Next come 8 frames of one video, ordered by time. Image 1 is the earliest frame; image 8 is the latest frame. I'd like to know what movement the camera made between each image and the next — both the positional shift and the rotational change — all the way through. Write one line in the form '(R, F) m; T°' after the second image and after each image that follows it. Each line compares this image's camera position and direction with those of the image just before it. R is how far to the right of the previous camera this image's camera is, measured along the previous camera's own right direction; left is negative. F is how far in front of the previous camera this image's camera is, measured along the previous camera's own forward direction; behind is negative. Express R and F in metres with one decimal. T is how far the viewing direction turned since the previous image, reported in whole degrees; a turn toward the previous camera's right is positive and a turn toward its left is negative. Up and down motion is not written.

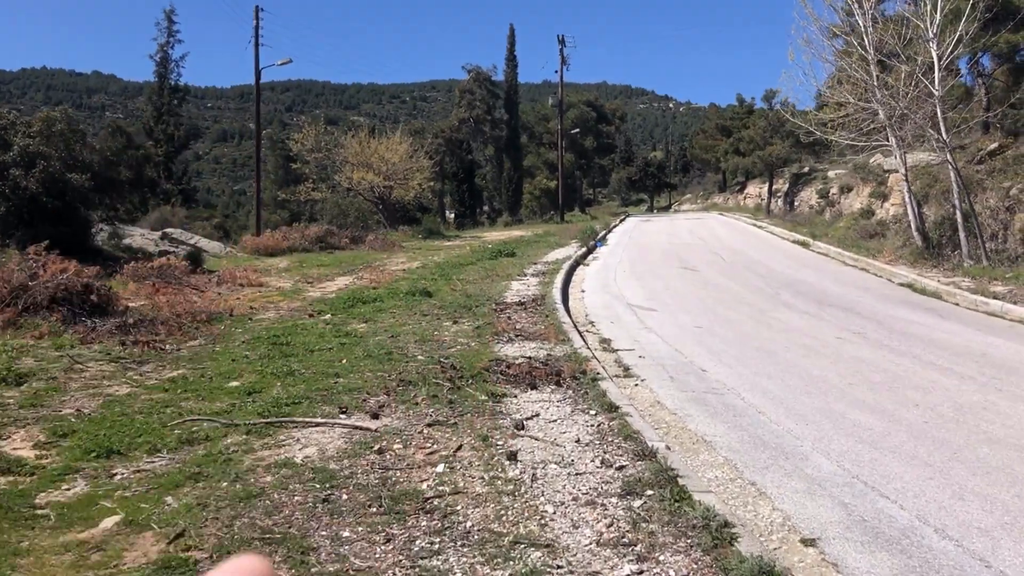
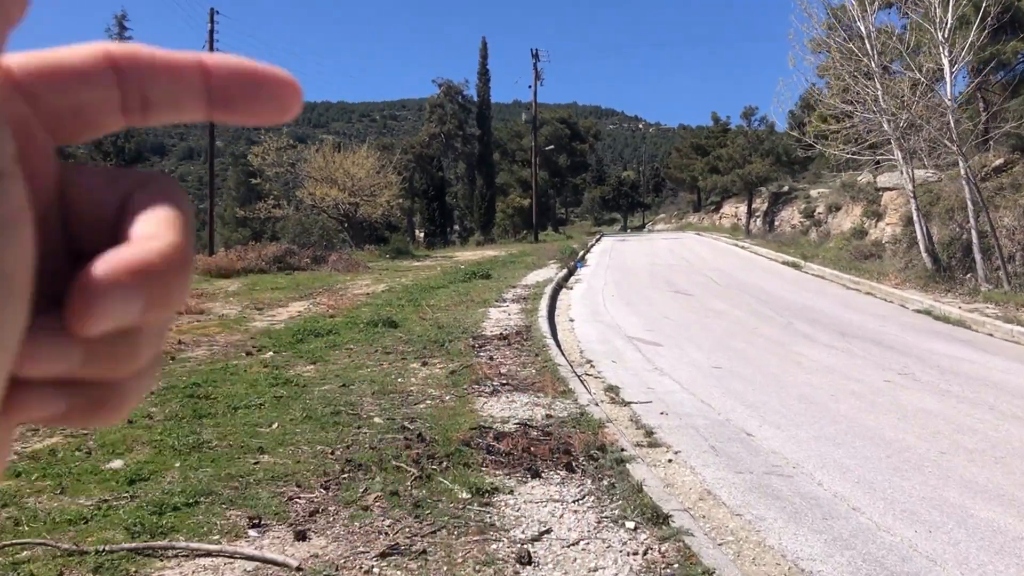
(-0.1, +1.6) m; +2°
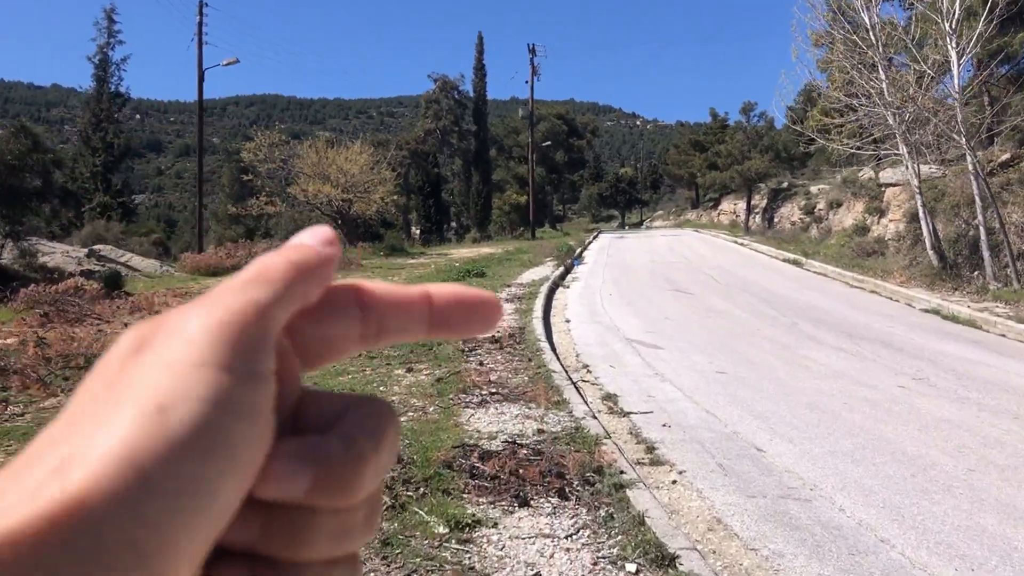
(0.0, +0.4) m; 0°
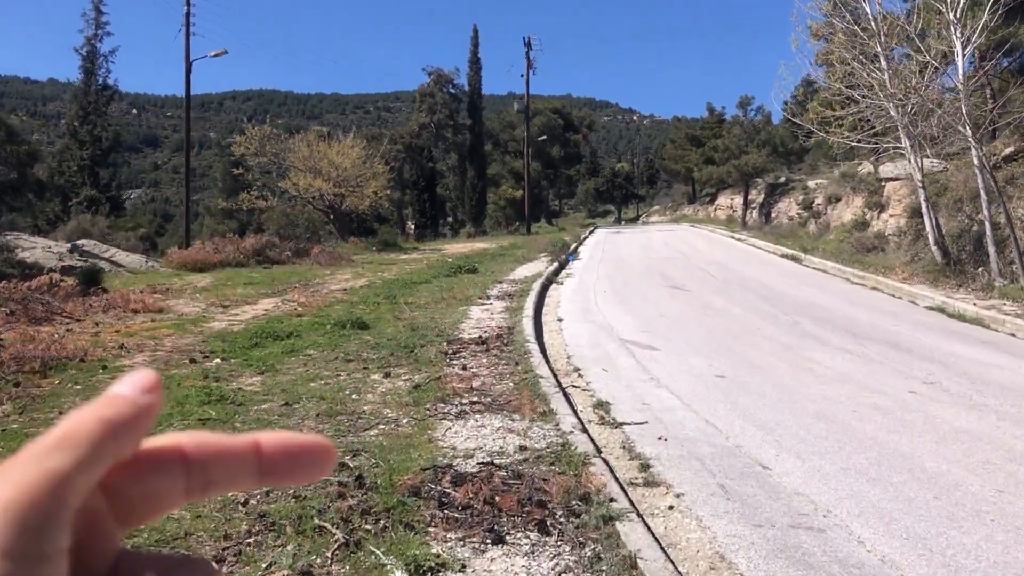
(+0.1, +0.5) m; 0°
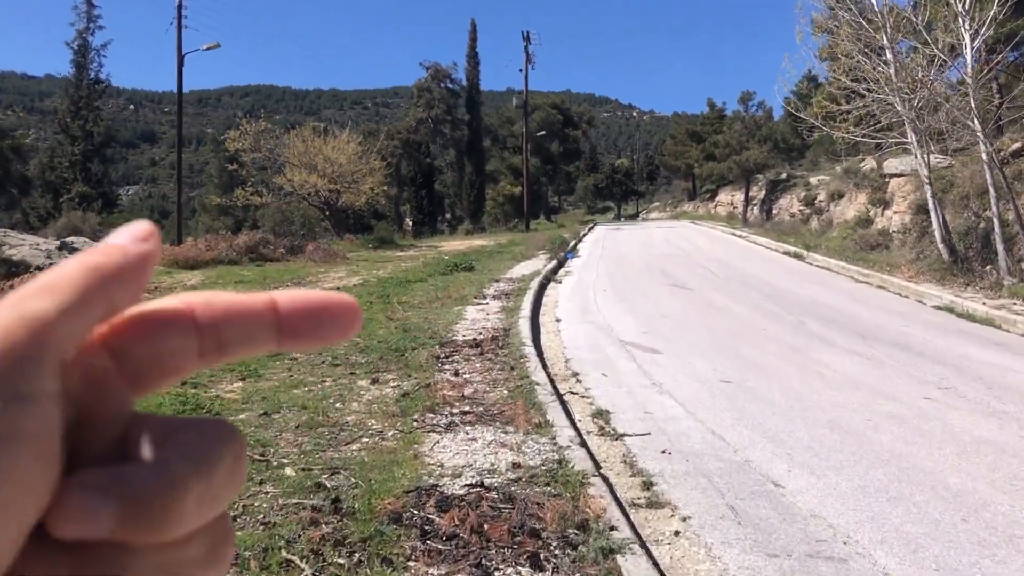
(0.0, +0.3) m; 0°
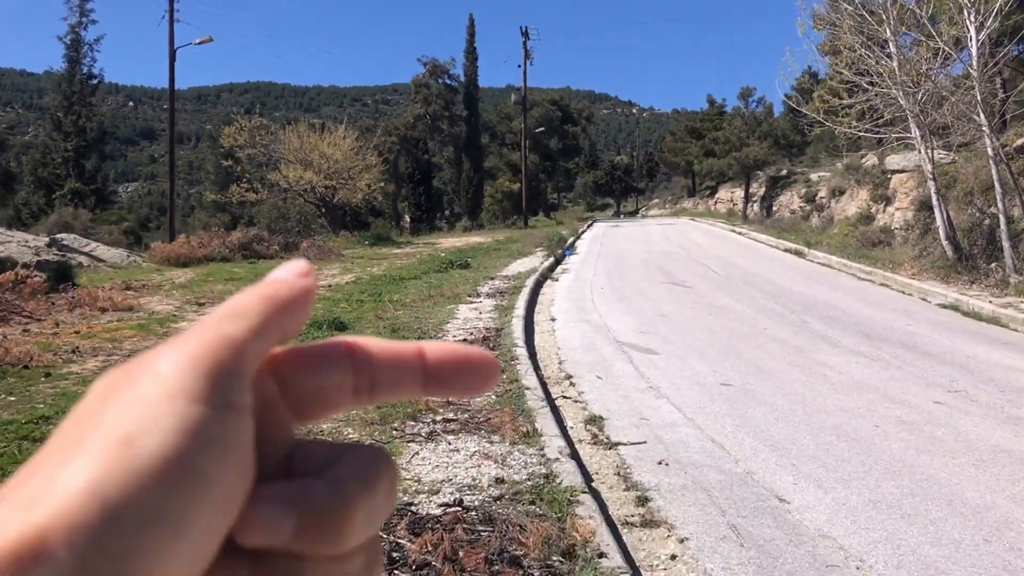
(+0.1, +0.3) m; 0°
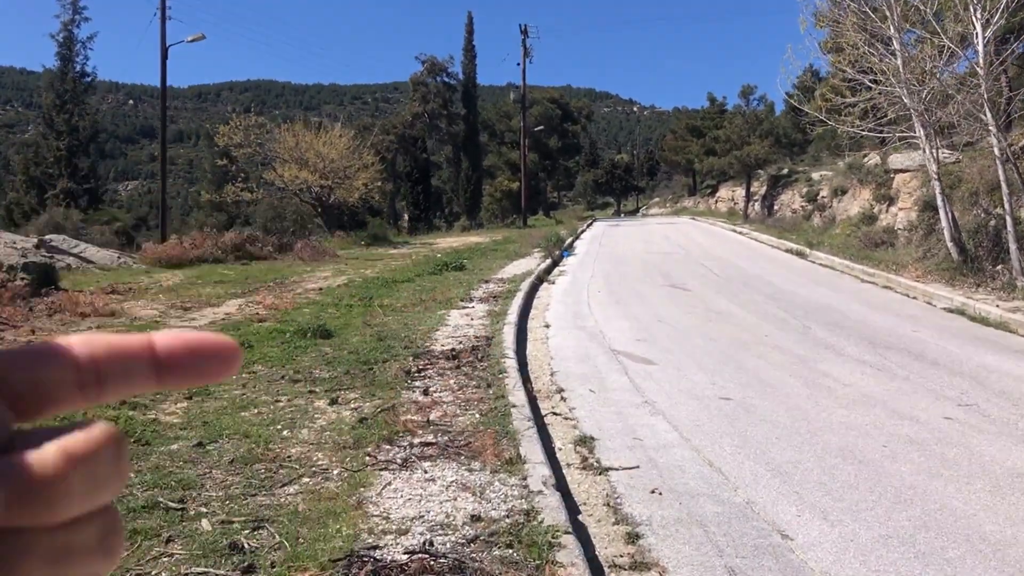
(+0.1, +0.3) m; 0°
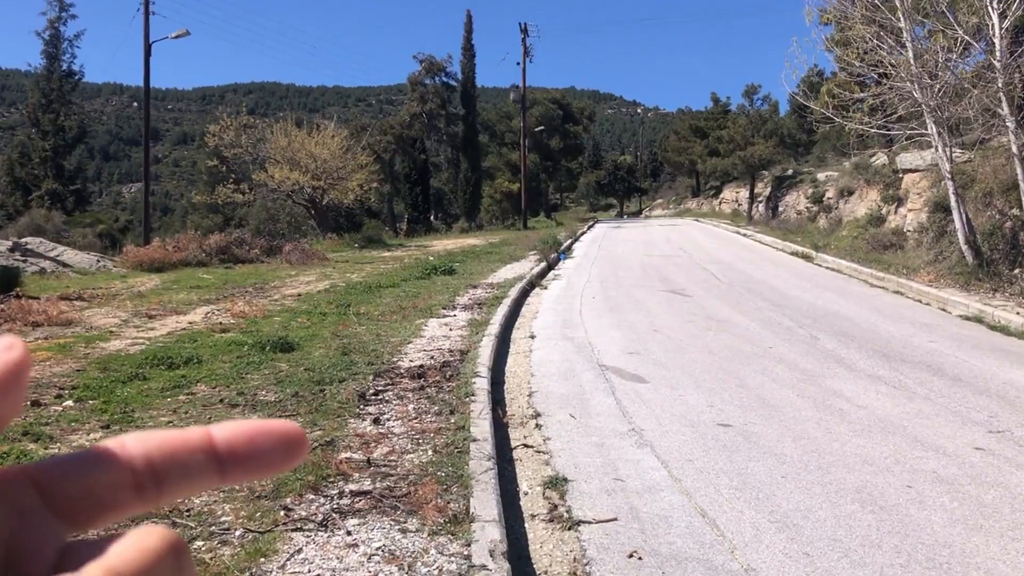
(+0.2, +0.7) m; 0°
